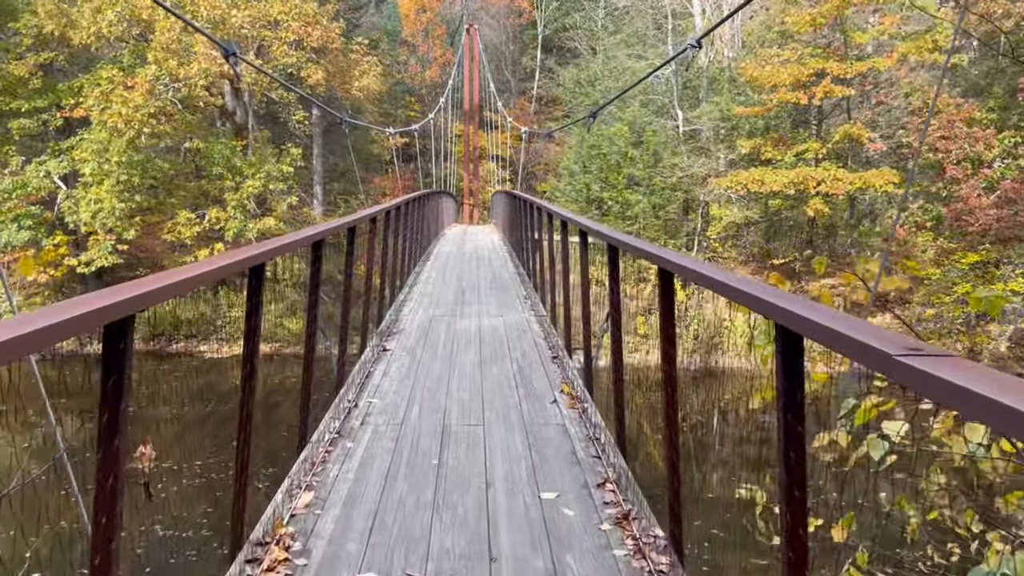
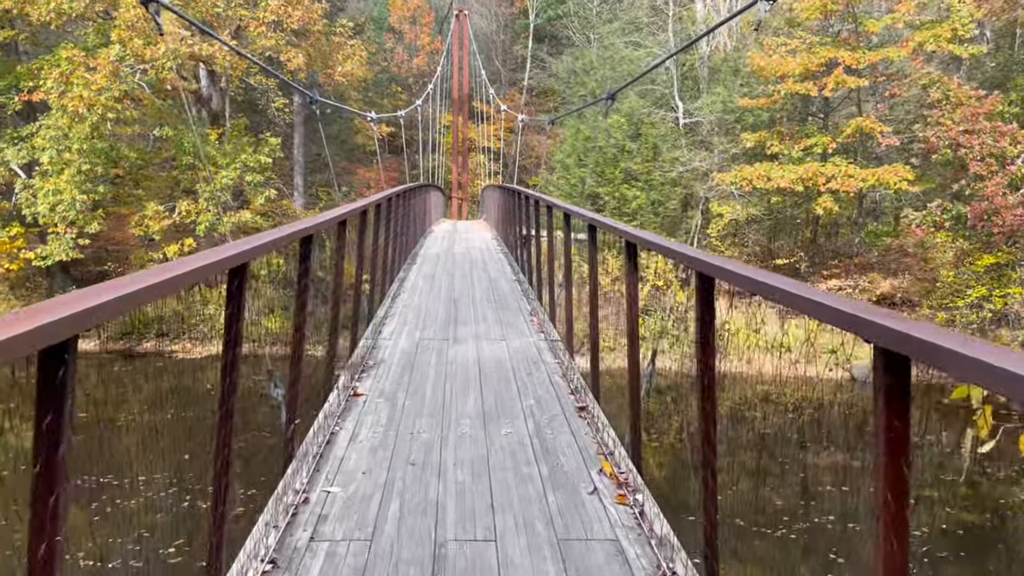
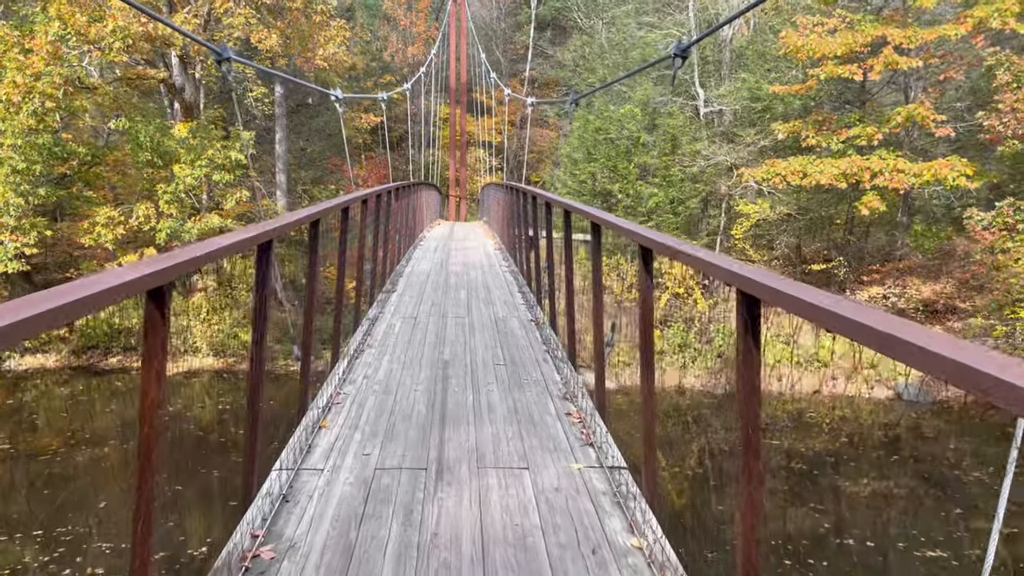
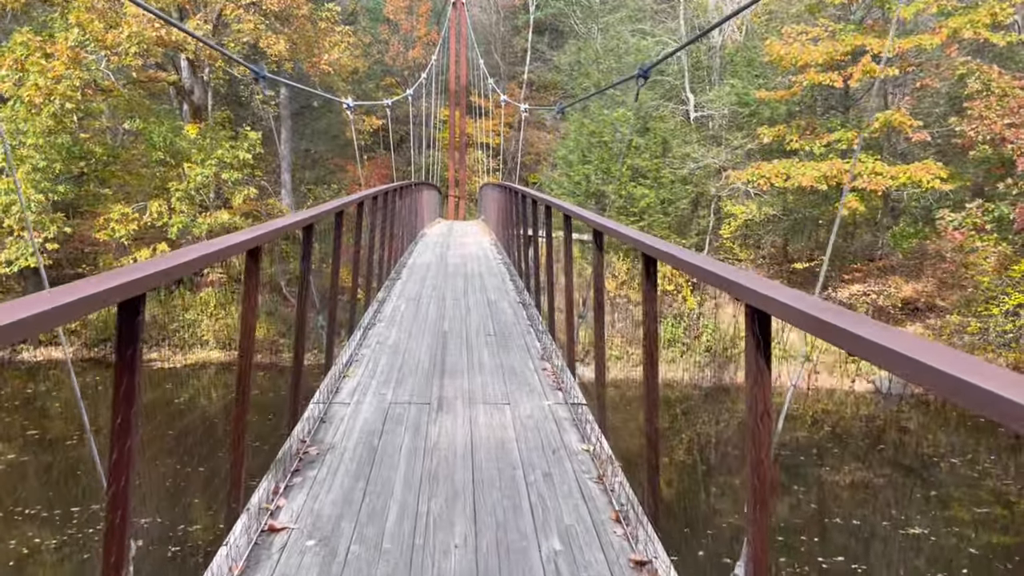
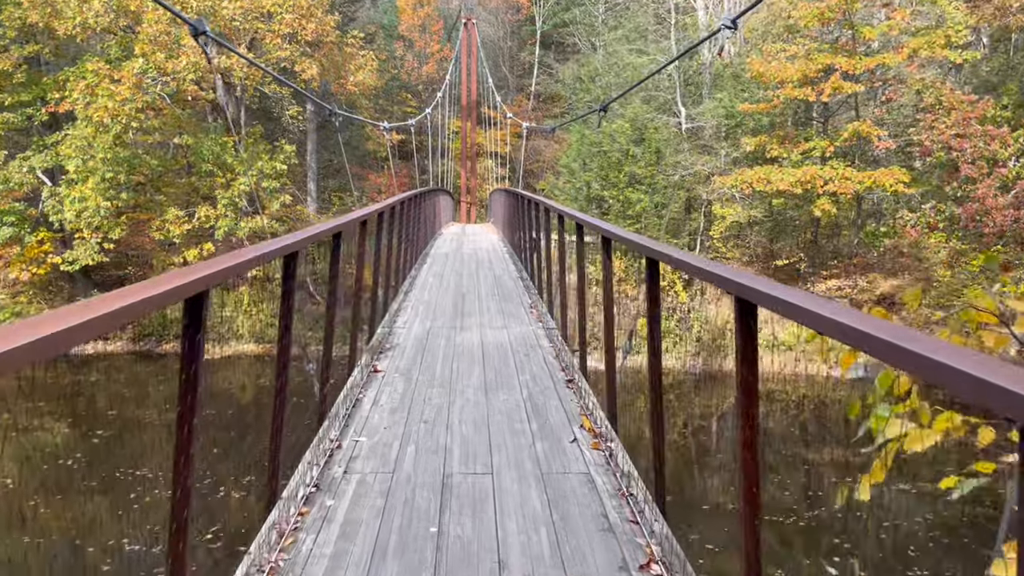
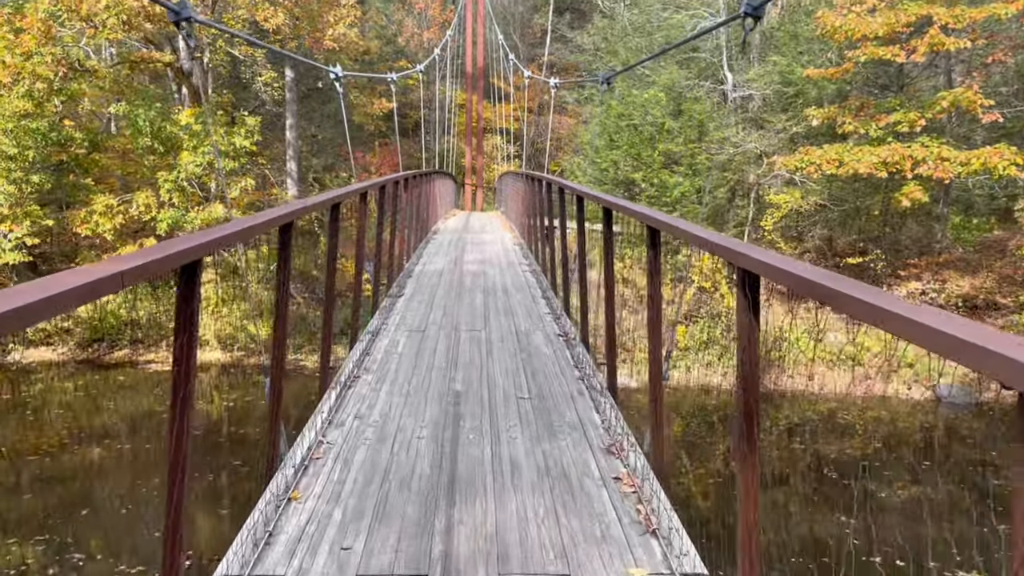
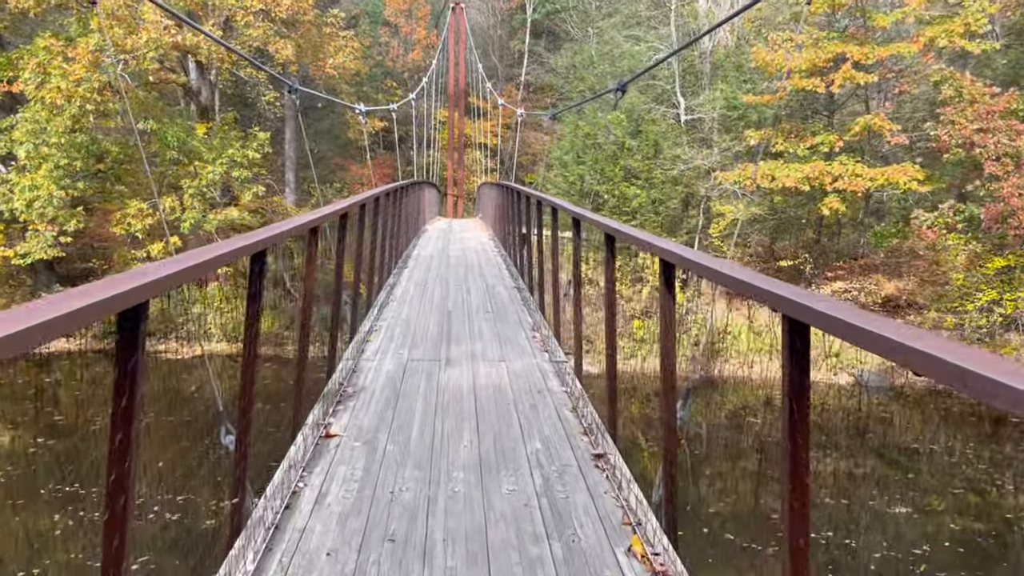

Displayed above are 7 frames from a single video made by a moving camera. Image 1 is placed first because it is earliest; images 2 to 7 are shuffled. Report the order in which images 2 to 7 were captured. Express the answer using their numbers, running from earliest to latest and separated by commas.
5, 2, 7, 4, 3, 6
